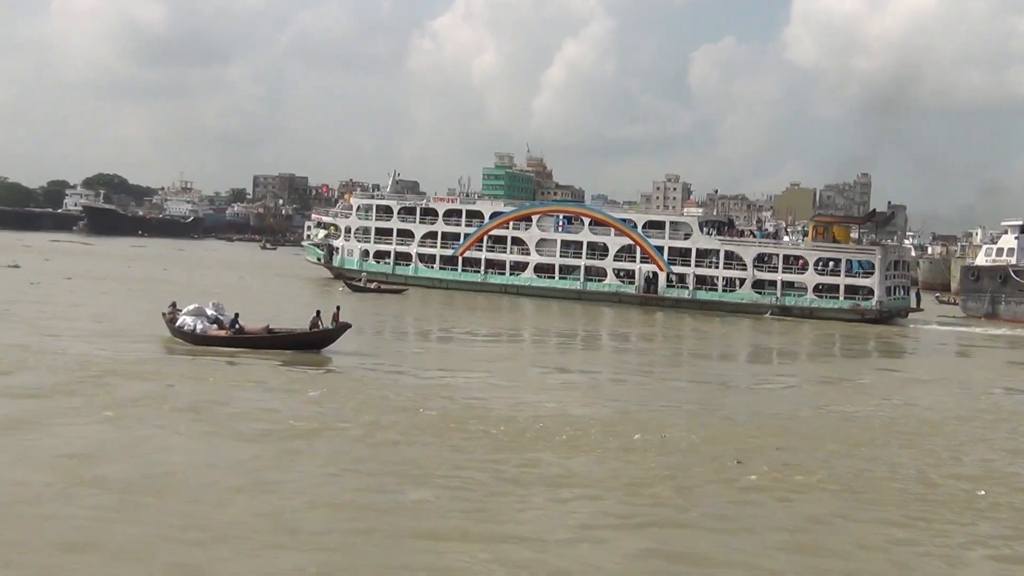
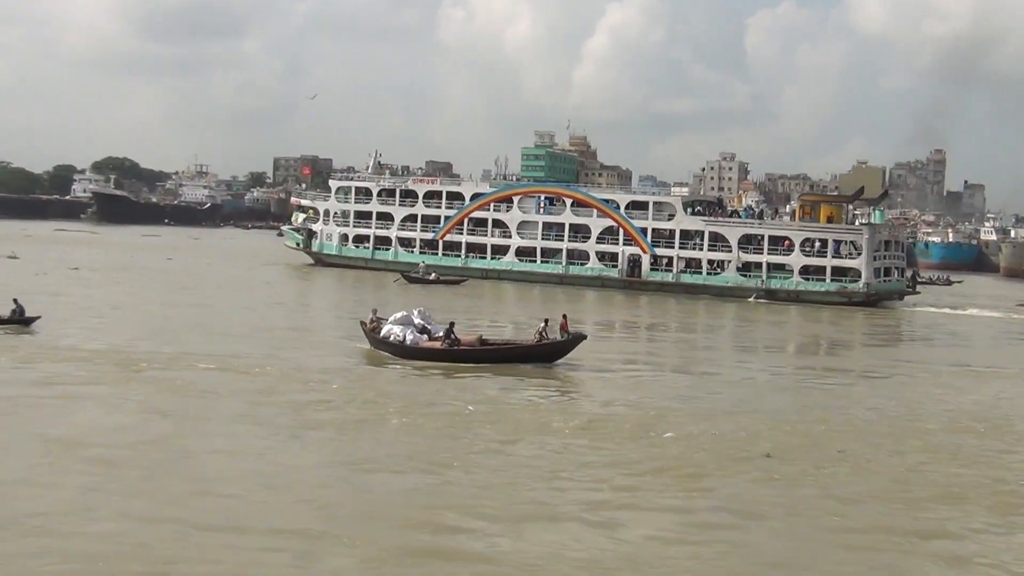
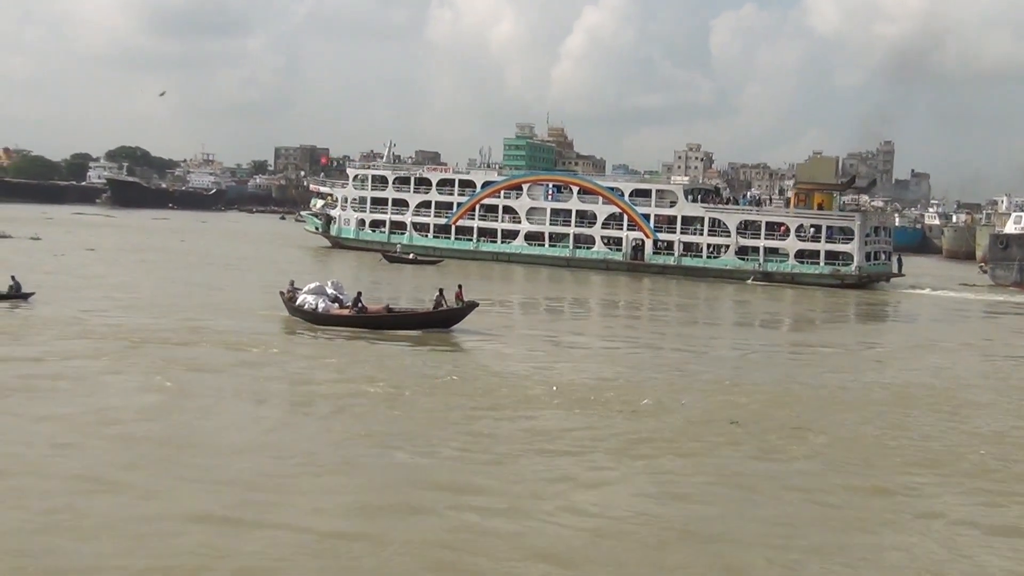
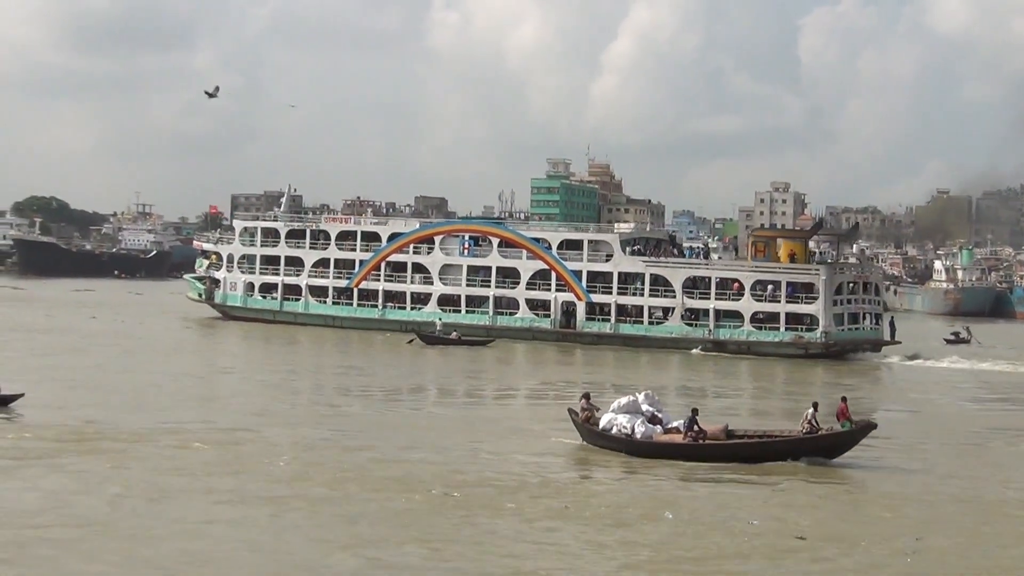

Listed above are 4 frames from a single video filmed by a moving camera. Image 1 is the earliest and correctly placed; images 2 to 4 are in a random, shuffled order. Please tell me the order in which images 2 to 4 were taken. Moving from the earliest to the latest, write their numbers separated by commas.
3, 2, 4
